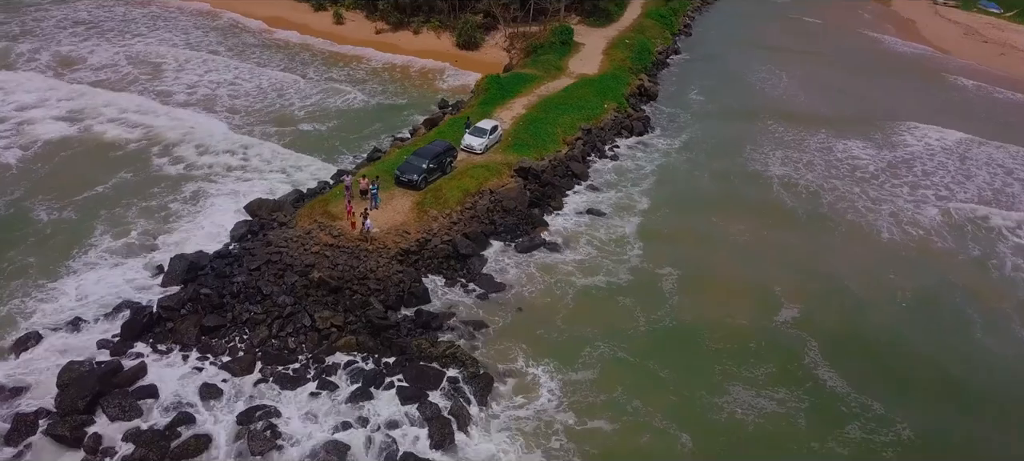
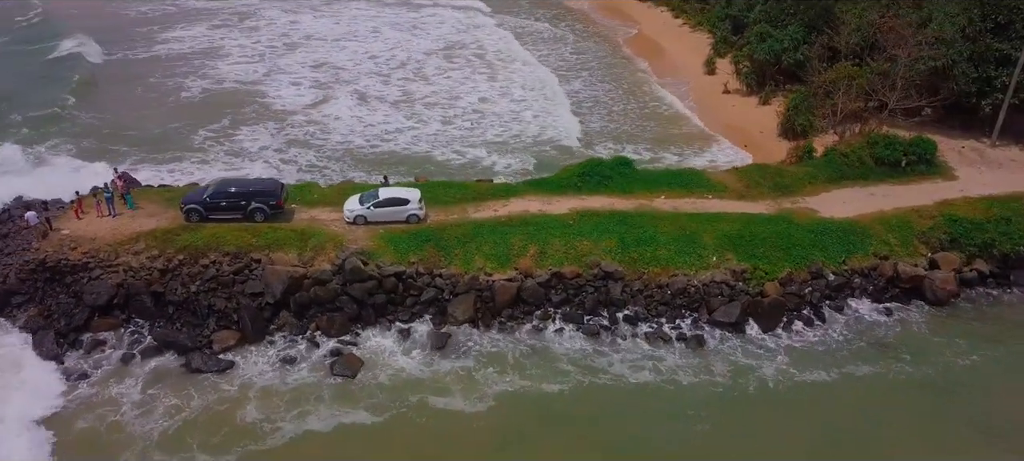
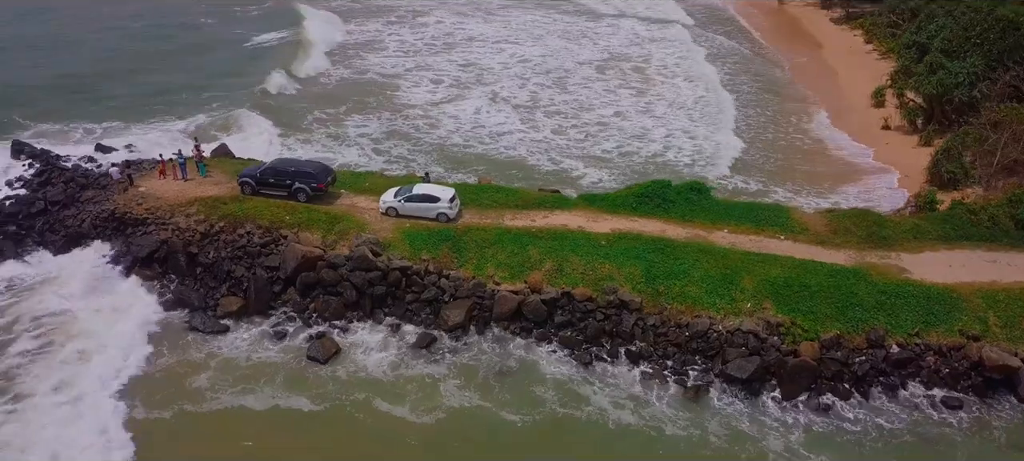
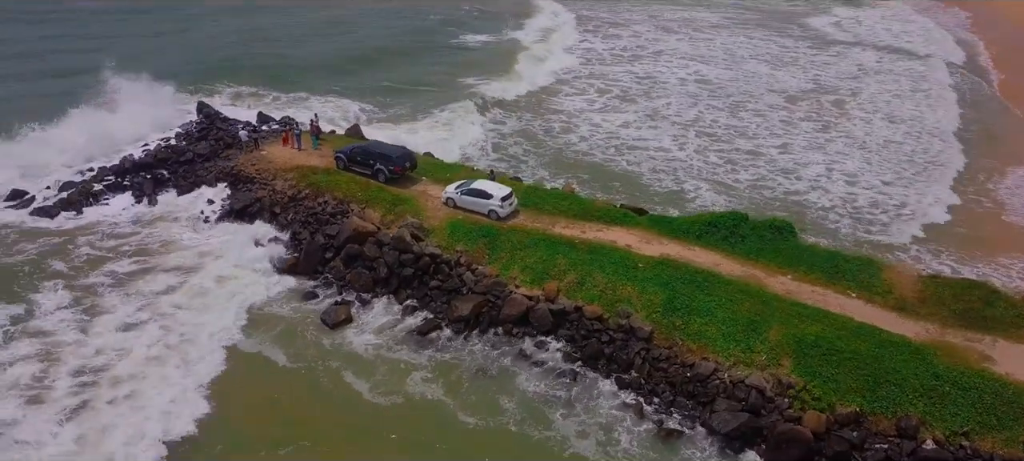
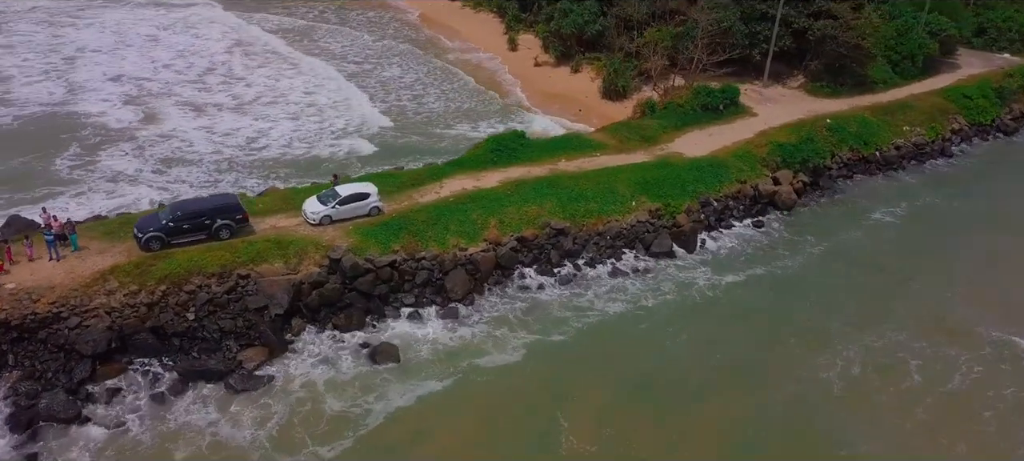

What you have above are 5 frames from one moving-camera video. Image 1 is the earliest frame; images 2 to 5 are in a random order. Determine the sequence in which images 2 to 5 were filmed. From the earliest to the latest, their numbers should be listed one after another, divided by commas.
5, 2, 3, 4
